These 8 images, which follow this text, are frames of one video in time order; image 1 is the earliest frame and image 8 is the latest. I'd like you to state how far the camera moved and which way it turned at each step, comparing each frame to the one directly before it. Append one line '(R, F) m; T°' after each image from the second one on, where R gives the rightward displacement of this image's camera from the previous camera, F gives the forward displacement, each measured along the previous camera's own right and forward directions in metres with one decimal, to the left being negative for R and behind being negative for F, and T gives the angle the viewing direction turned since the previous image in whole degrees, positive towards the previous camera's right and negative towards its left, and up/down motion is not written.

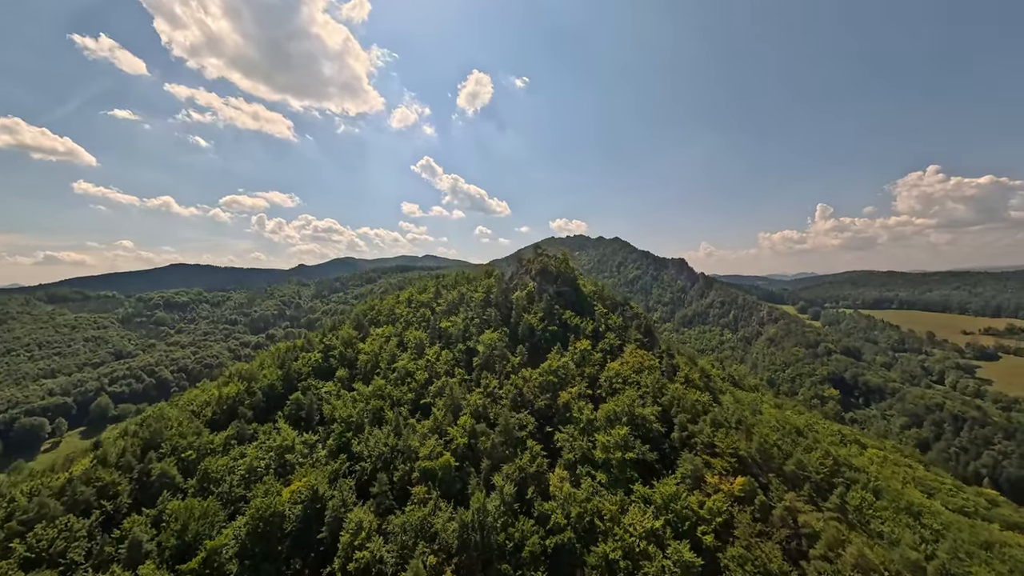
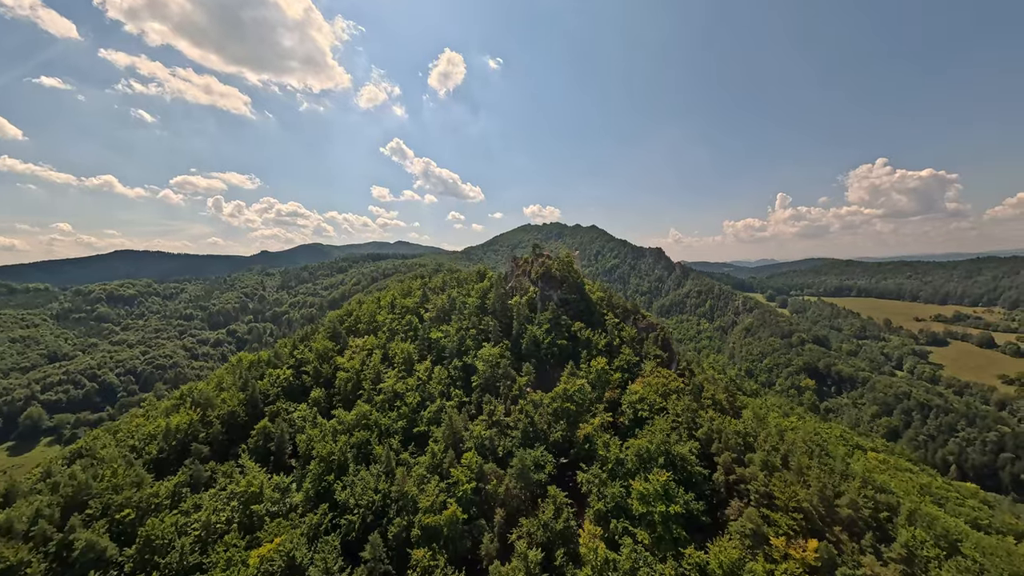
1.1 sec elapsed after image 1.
(-6.1, +10.4) m; +4°
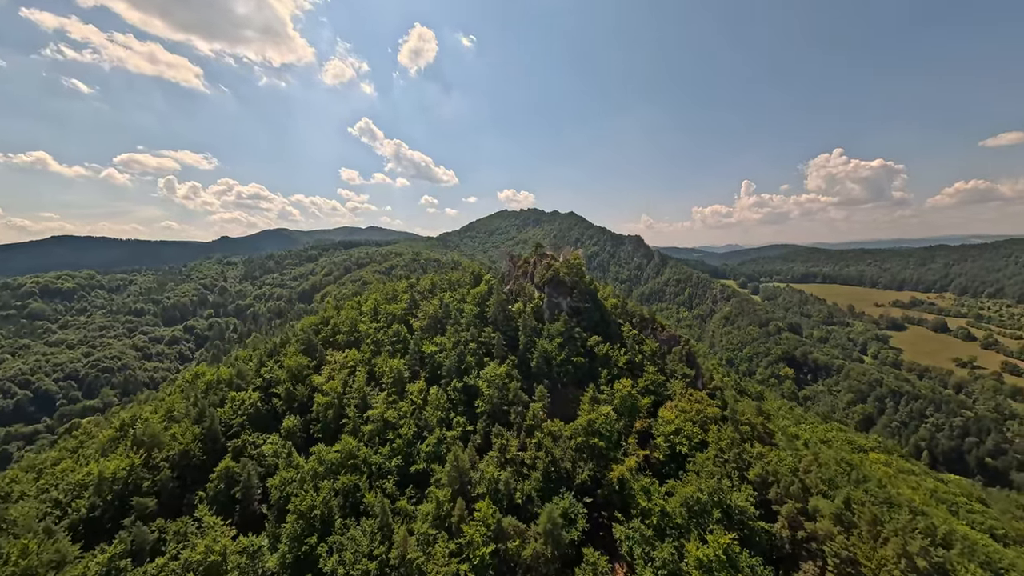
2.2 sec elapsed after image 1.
(-6.1, +10.4) m; +4°
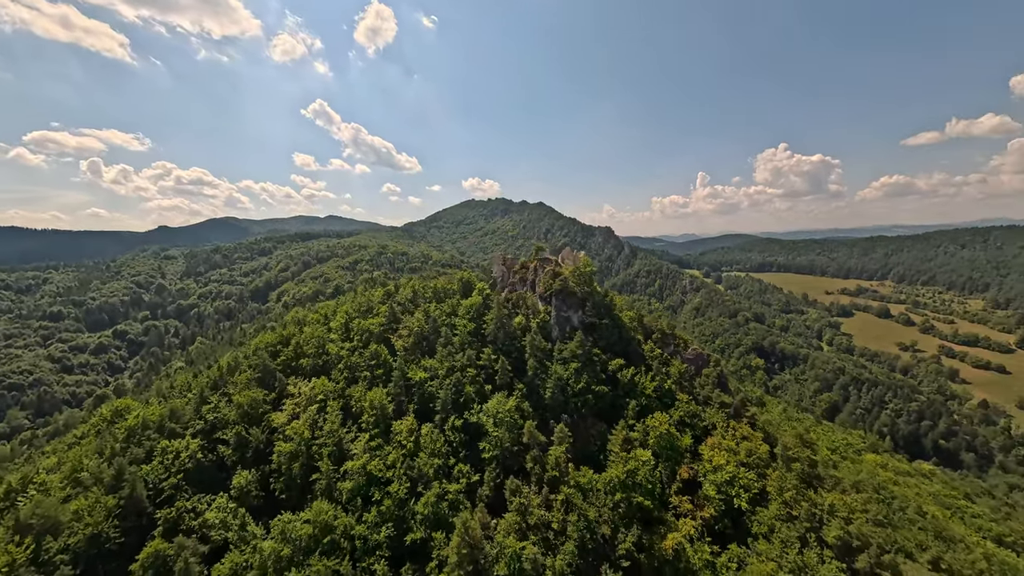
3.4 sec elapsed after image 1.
(-6.7, +11.9) m; +5°
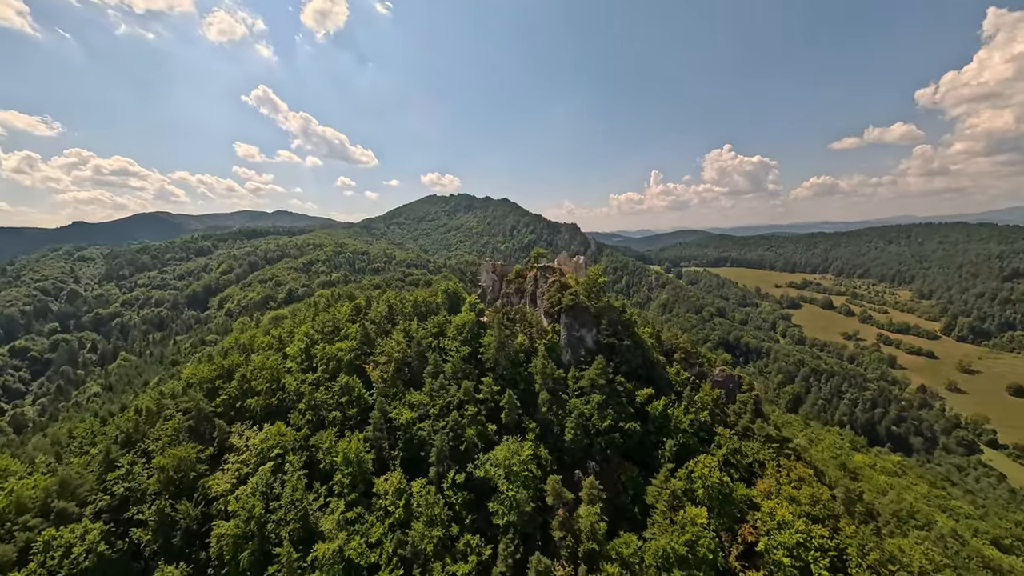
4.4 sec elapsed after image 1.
(-6.3, +11.2) m; +6°
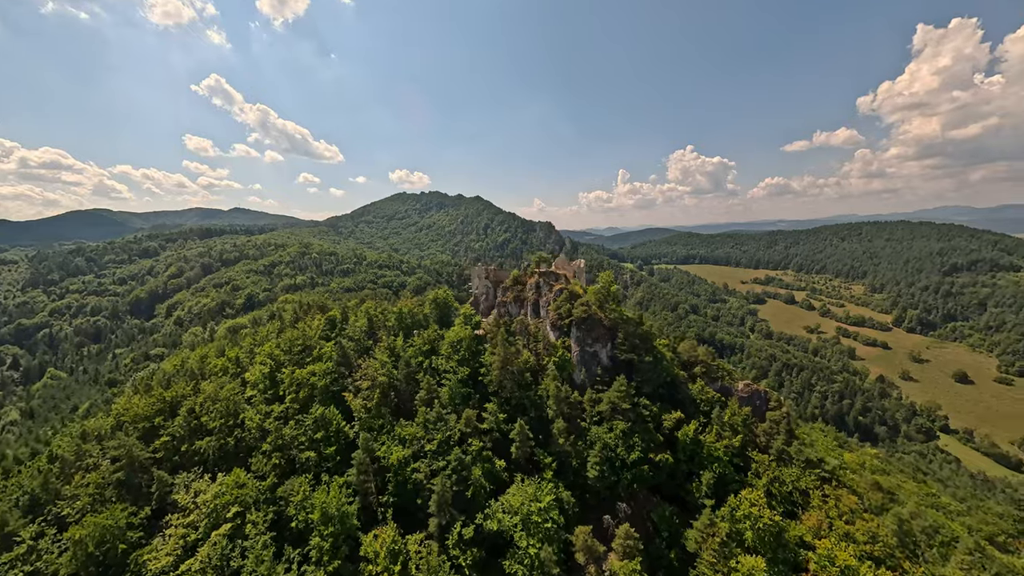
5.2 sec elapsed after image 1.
(-4.5, +7.6) m; +4°
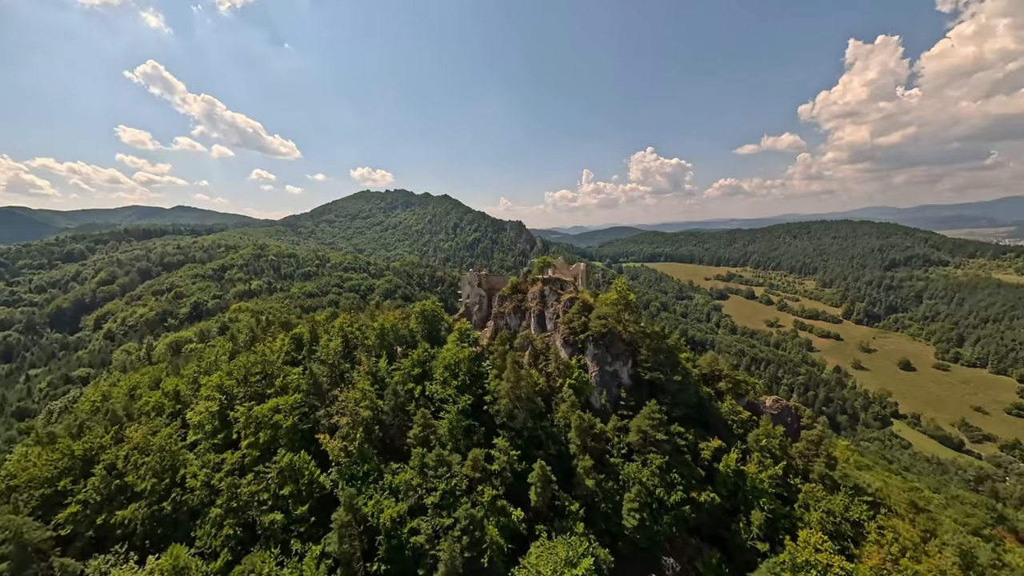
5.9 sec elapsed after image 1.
(-4.8, +7.7) m; +5°
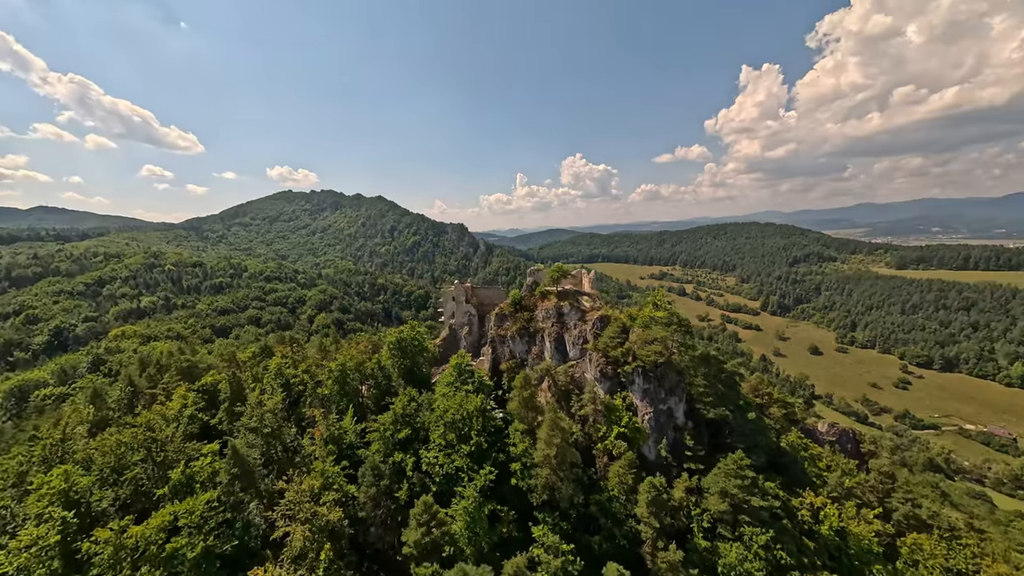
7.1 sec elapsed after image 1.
(-7.9, +12.9) m; +10°
